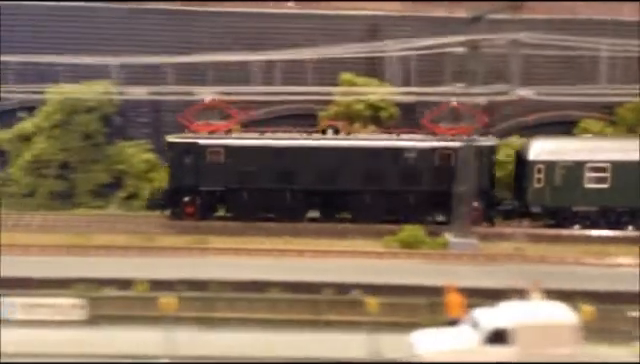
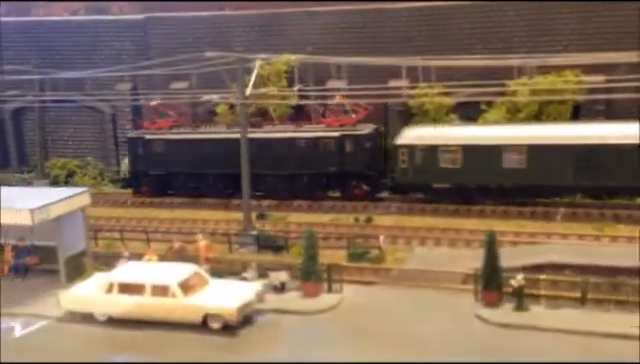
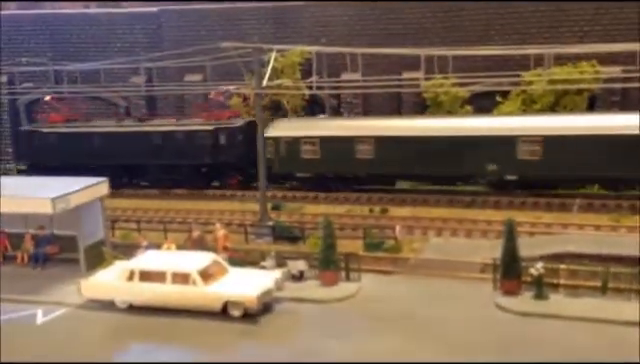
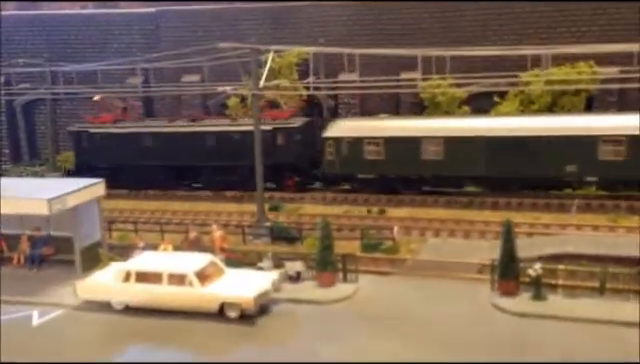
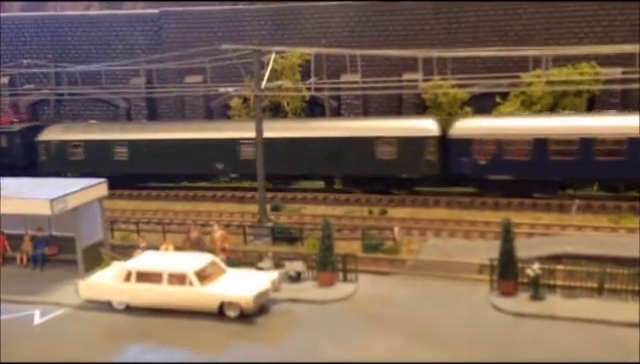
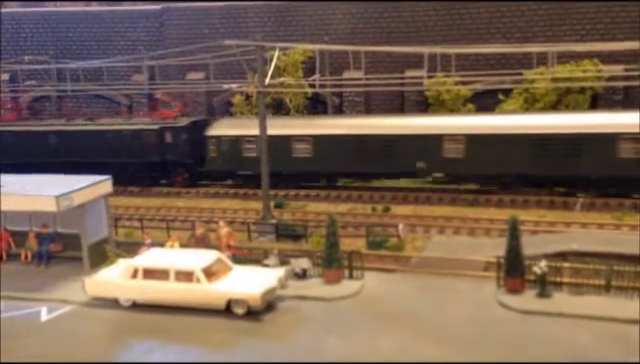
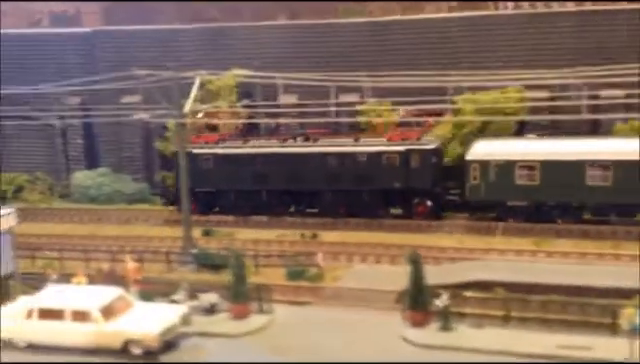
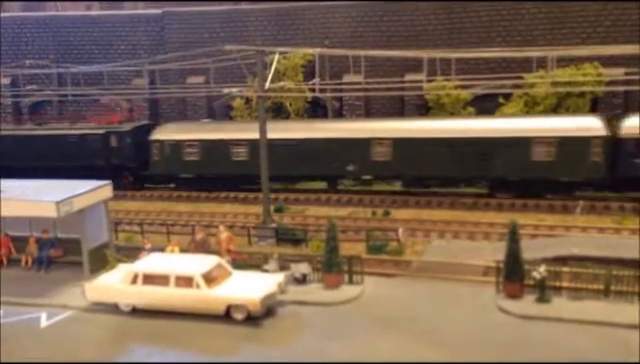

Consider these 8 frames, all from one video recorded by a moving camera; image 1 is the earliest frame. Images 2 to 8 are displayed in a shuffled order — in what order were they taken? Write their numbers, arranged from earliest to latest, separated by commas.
7, 2, 4, 3, 6, 8, 5
